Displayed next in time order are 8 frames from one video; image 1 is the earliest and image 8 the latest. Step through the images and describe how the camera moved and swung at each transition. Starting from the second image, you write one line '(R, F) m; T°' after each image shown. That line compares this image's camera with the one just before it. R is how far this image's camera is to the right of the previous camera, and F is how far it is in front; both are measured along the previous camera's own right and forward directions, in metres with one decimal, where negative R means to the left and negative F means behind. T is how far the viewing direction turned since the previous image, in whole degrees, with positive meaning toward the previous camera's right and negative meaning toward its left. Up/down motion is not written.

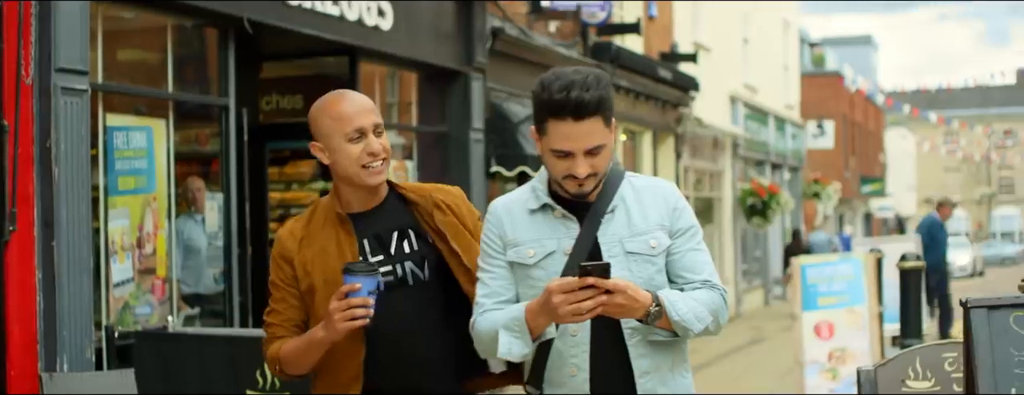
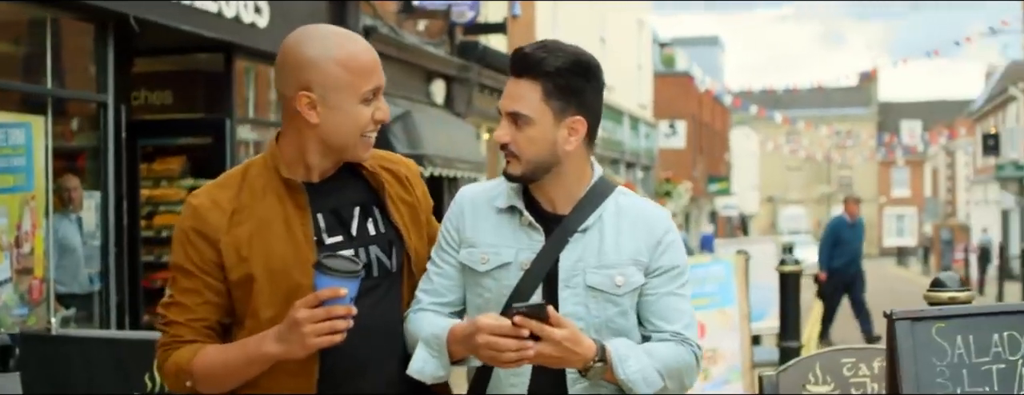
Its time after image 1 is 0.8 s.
(-0.2, -0.1) m; +7°
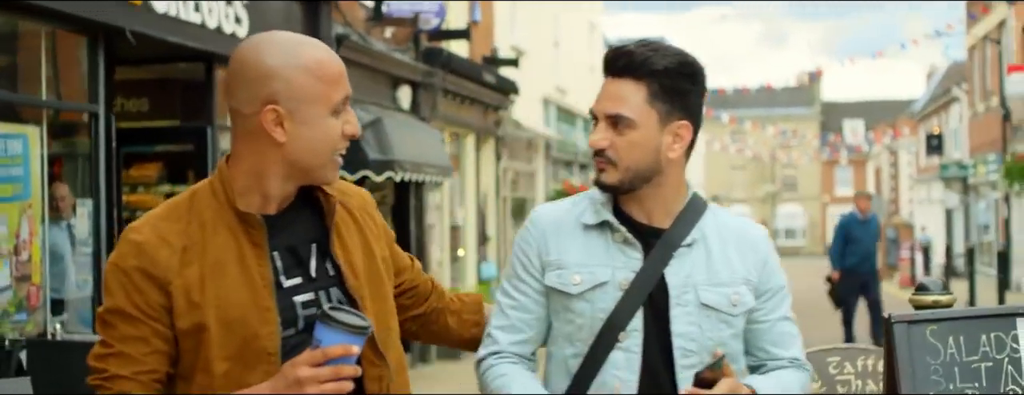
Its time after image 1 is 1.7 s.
(-0.2, -0.3) m; +2°
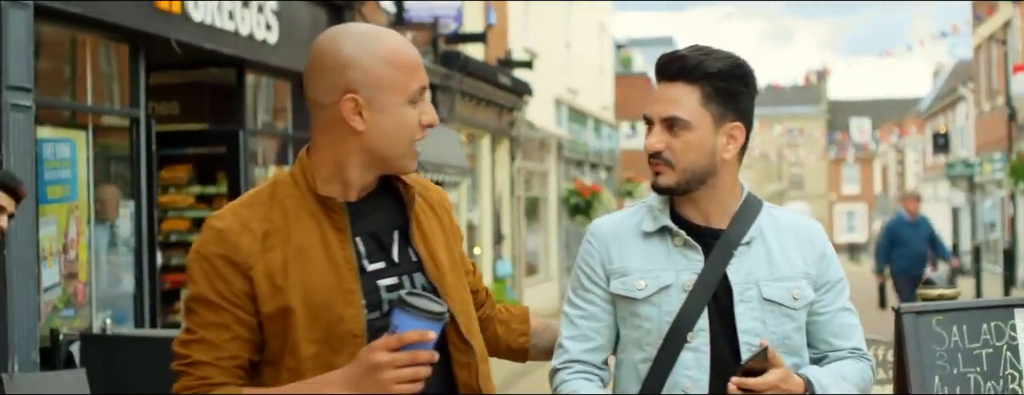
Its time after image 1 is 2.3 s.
(-0.1, -0.4) m; 0°
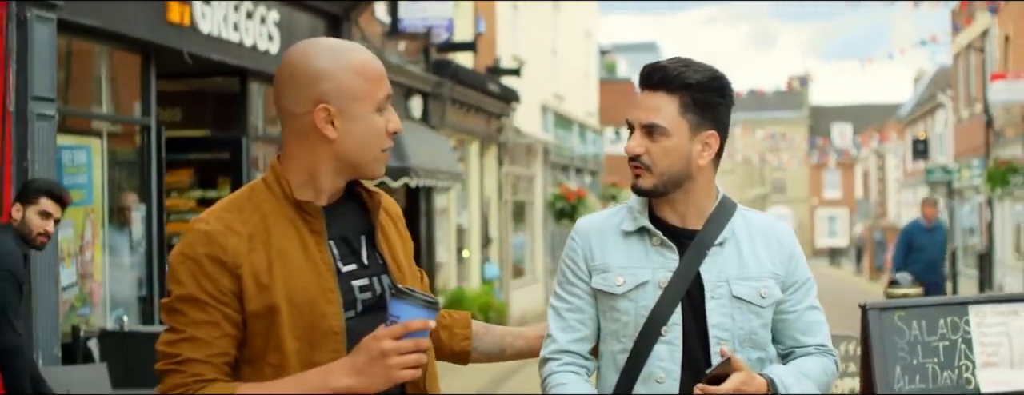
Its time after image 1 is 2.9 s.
(-0.1, -0.4) m; +1°
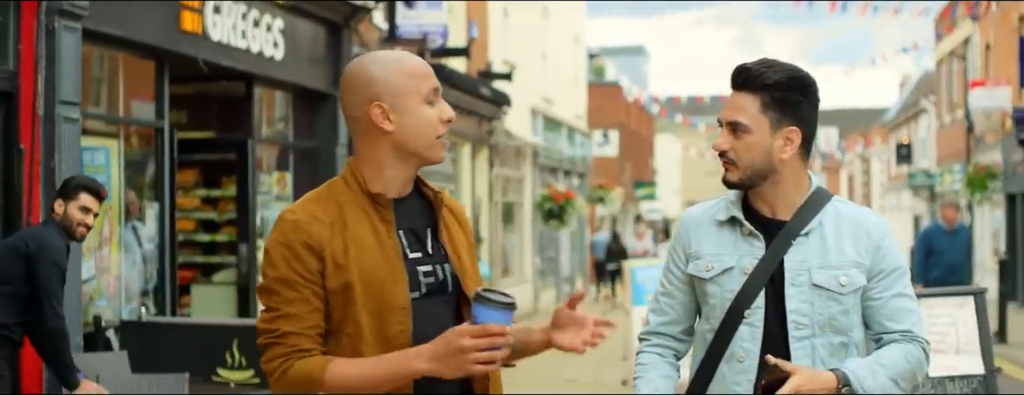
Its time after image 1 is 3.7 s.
(0.0, -0.5) m; +1°
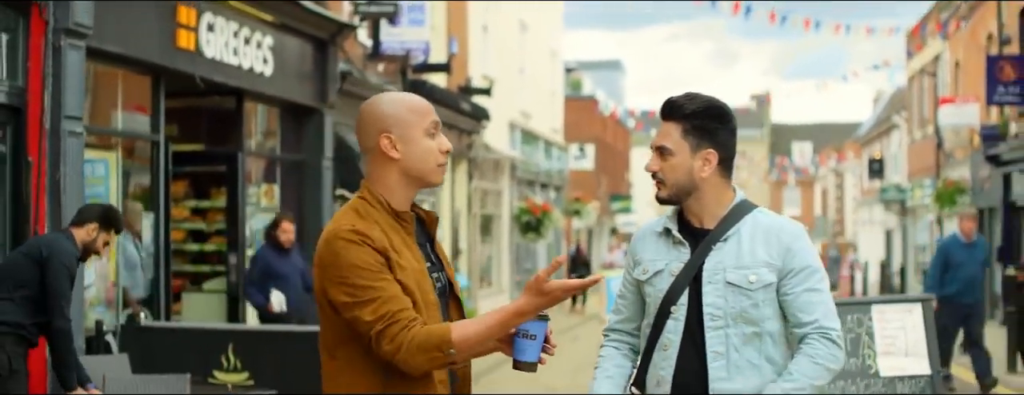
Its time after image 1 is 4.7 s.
(0.0, -0.4) m; +1°
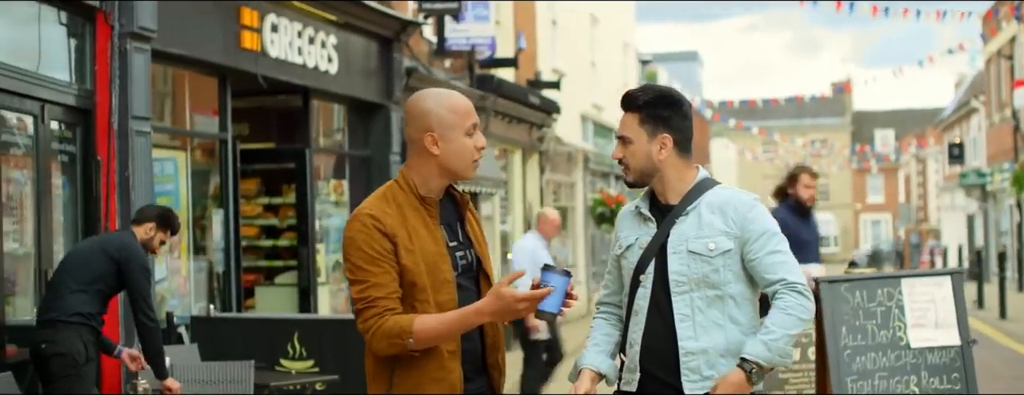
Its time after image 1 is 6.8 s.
(+0.2, -0.2) m; -4°
